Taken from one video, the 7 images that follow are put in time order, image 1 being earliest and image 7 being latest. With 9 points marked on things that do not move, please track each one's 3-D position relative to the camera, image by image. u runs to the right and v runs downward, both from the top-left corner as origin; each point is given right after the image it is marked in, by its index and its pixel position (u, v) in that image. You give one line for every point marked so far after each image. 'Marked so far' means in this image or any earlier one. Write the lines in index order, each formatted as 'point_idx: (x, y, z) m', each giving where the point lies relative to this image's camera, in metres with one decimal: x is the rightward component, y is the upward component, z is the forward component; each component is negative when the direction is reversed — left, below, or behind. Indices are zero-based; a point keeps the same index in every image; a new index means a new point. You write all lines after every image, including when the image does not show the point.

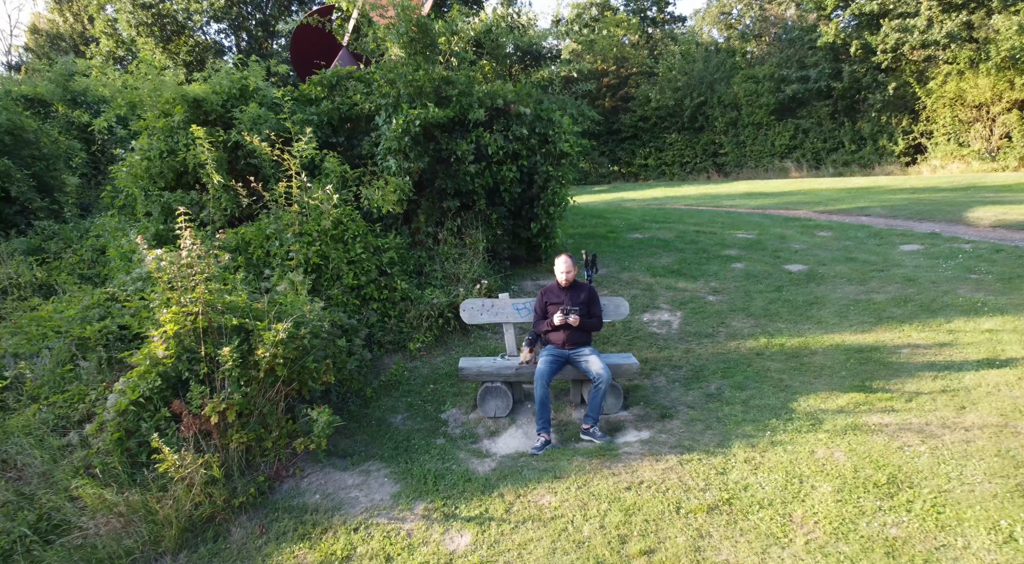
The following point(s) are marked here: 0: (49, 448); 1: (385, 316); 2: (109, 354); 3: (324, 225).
0: (-2.6, -0.9, +3.7) m
1: (-0.9, -0.3, +5.0) m
2: (-2.6, -0.4, +4.2) m
3: (-1.4, +0.4, +4.9) m
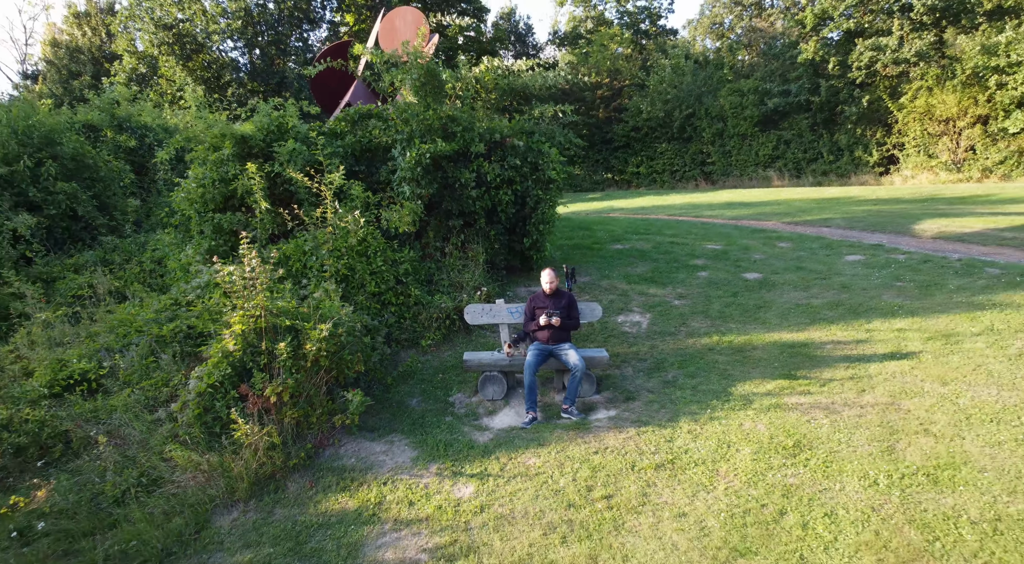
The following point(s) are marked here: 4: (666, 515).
0: (-2.6, -1.0, +4.8) m
1: (-1.0, -0.3, +6.1) m
2: (-2.6, -0.5, +5.3) m
3: (-1.4, +0.4, +5.9) m
4: (+0.9, -1.4, +3.9) m
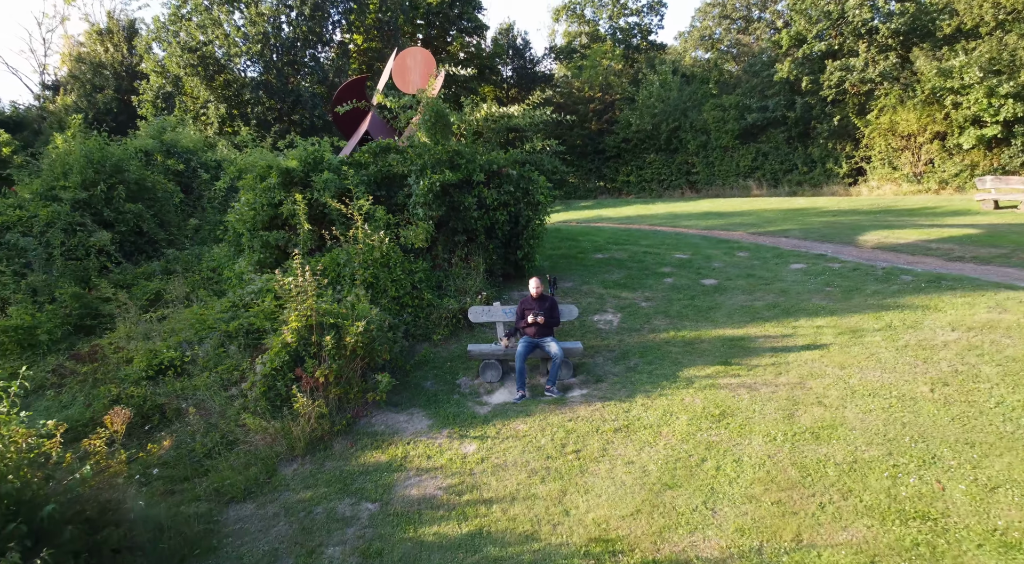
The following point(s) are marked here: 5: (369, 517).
0: (-2.7, -1.1, +6.2) m
1: (-1.0, -0.4, +7.5) m
2: (-2.7, -0.6, +6.7) m
3: (-1.5, +0.3, +7.3) m
4: (+0.9, -1.5, +5.3) m
5: (-1.1, -1.8, +5.0) m
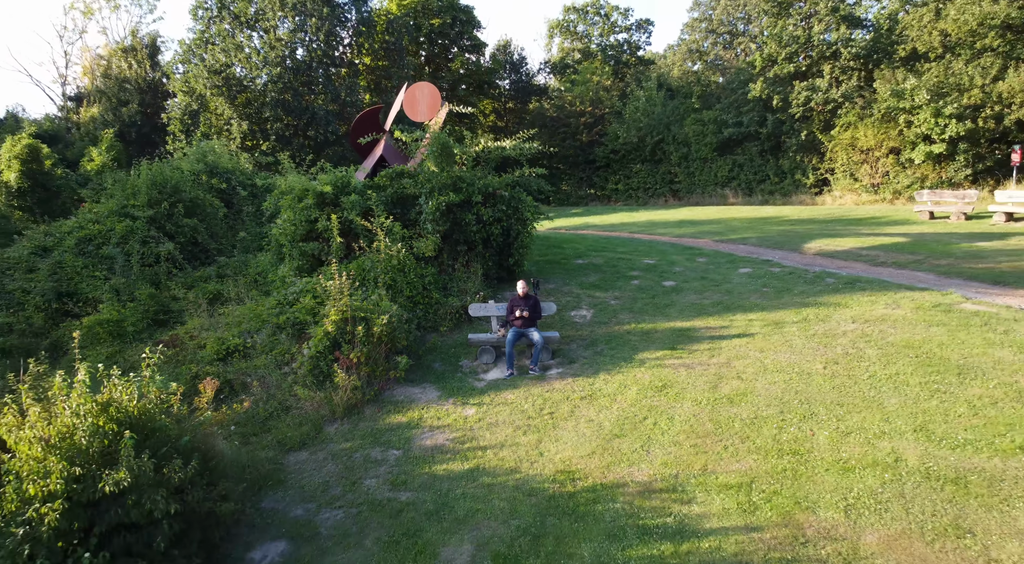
0: (-2.8, -1.1, +7.9) m
1: (-1.2, -0.4, +9.2) m
2: (-2.8, -0.6, +8.4) m
3: (-1.6, +0.3, +9.1) m
4: (+0.8, -1.5, +7.1) m
5: (-1.2, -1.8, +6.8) m
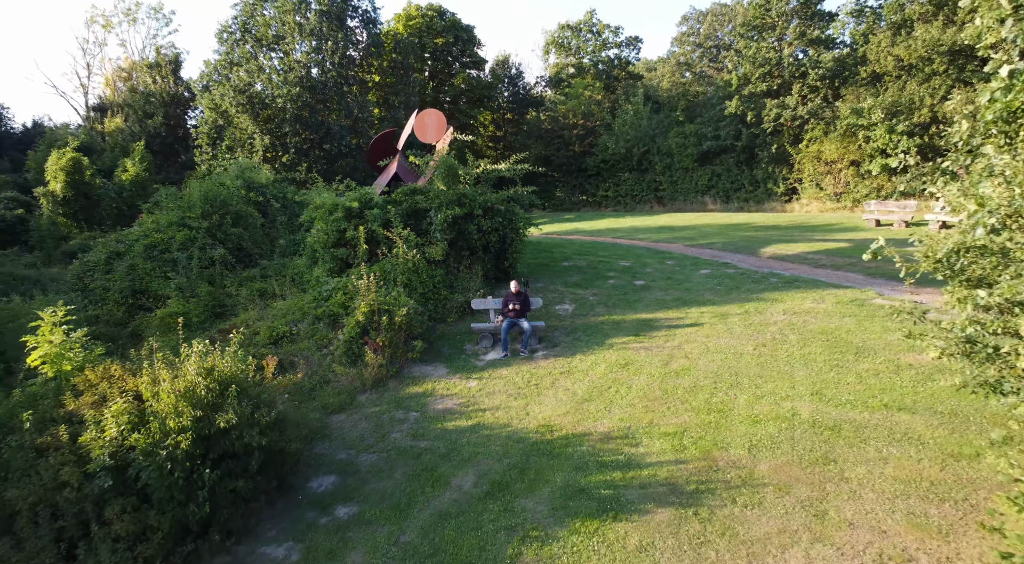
0: (-2.9, -1.1, +9.9) m
1: (-1.2, -0.4, +11.2) m
2: (-2.9, -0.6, +10.4) m
3: (-1.7, +0.3, +11.0) m
4: (+0.7, -1.5, +9.1) m
5: (-1.3, -1.8, +8.8) m
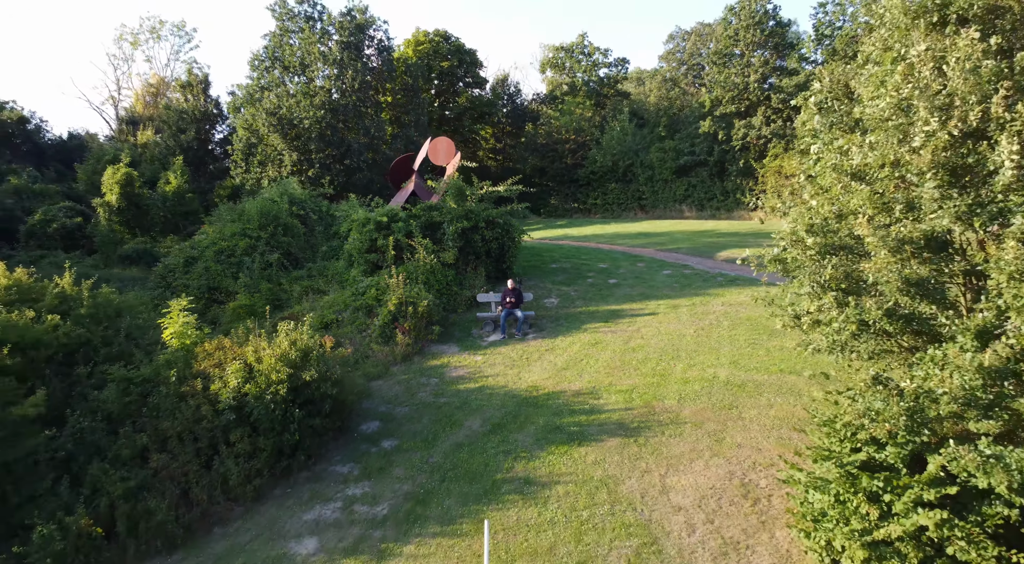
0: (-3.0, -1.1, +12.8) m
1: (-1.3, -0.4, +14.1) m
2: (-2.9, -0.6, +13.3) m
3: (-1.8, +0.3, +13.9) m
4: (+0.6, -1.4, +12.0) m
5: (-1.4, -1.8, +11.7) m
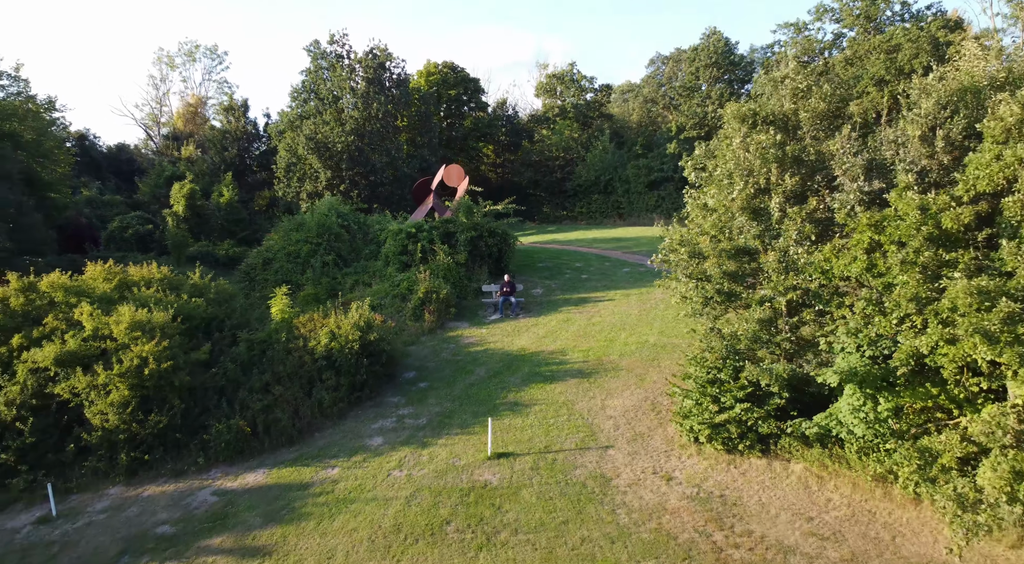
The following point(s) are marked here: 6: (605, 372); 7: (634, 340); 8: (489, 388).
0: (-3.1, -0.9, +17.7) m
1: (-1.4, -0.2, +19.0) m
2: (-3.1, -0.4, +18.2) m
3: (-1.9, +0.5, +18.8) m
4: (+0.5, -1.3, +16.8) m
5: (-1.5, -1.6, +16.5) m
6: (+2.0, -2.0, +14.5) m
7: (+2.9, -1.4, +15.7) m
8: (-0.5, -2.3, +14.5) m
